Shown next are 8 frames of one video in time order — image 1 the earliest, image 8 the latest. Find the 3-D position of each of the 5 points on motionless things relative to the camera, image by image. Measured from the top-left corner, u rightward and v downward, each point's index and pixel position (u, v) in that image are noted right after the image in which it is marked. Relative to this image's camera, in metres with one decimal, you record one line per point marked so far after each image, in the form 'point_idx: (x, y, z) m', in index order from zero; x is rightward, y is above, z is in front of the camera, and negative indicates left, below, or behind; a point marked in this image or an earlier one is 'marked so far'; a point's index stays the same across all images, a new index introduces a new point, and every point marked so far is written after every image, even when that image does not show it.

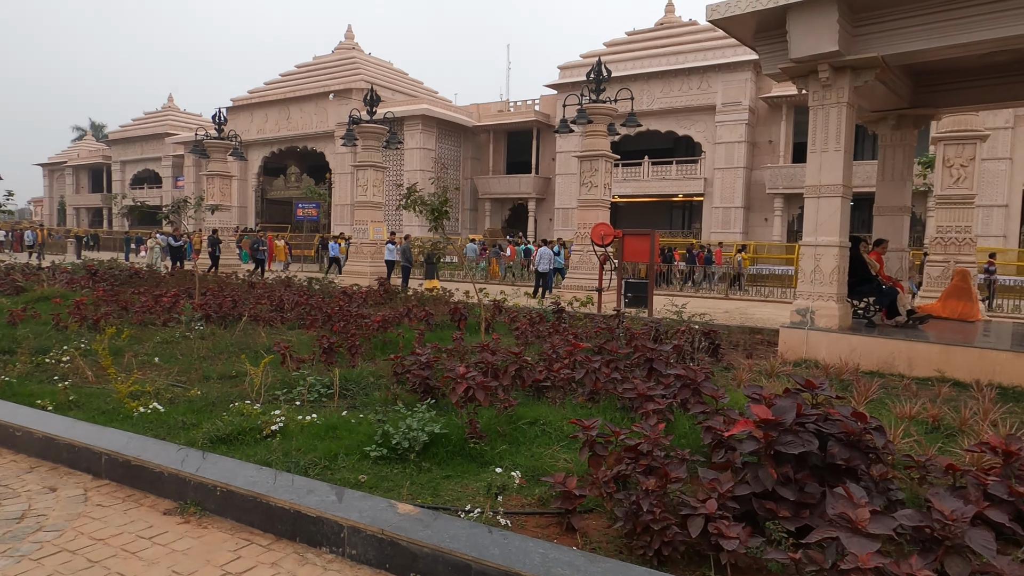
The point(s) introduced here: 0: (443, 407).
0: (-0.4, -0.7, +4.0) m
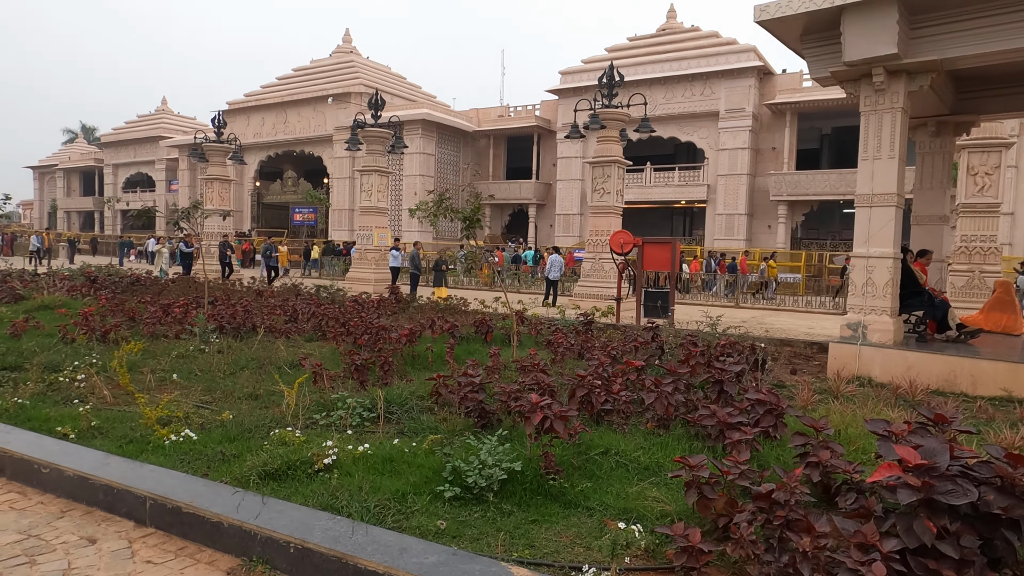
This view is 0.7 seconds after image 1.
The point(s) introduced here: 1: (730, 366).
0: (-0.1, -0.8, +3.7) m
1: (+1.3, -0.5, +4.1) m
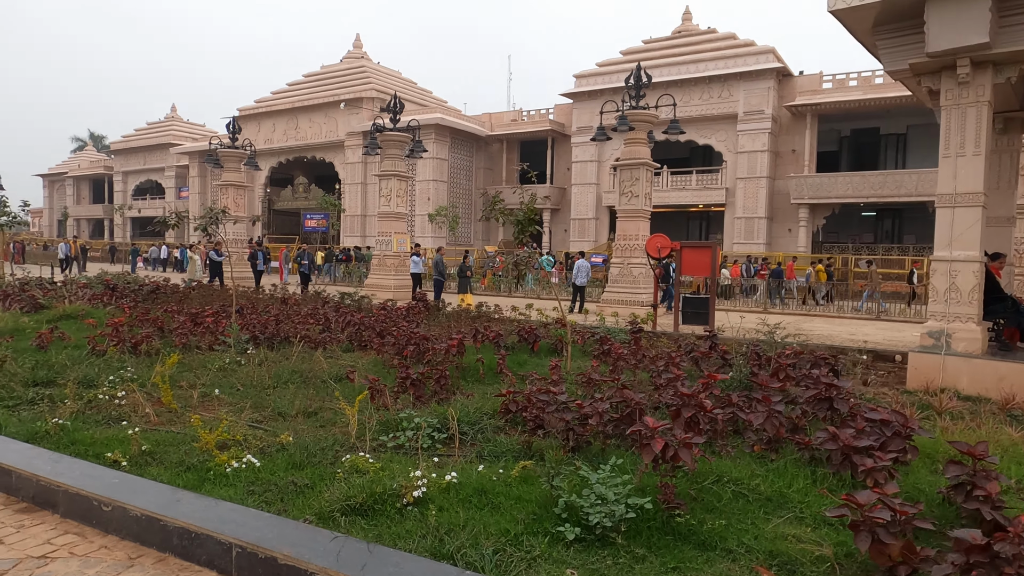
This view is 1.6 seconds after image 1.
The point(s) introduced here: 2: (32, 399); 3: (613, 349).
0: (+0.4, -0.9, +3.3) m
1: (+1.8, -0.5, +3.7) m
2: (-3.2, -0.7, +4.5) m
3: (+0.9, -0.6, +6.1) m
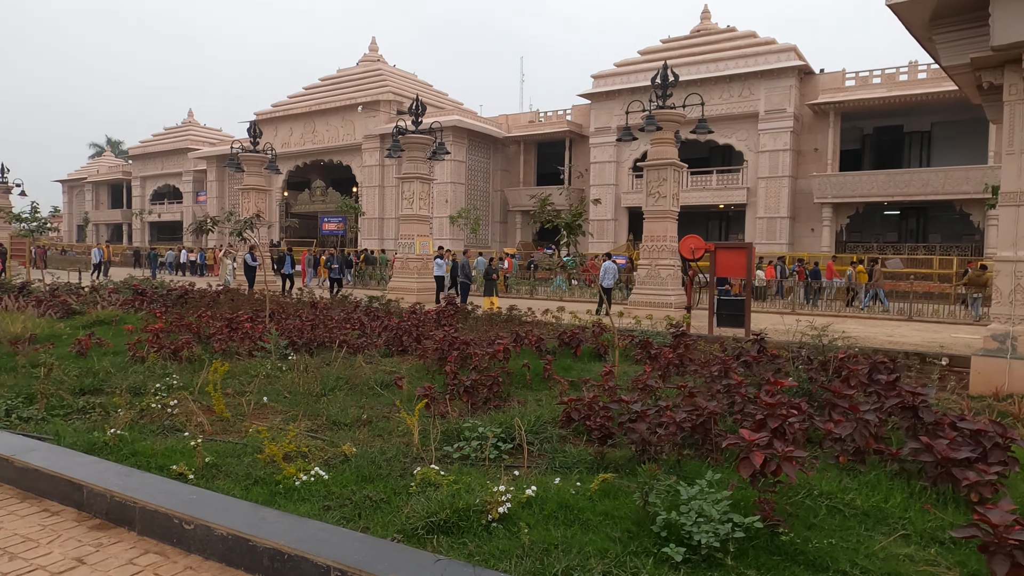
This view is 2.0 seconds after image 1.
0: (+0.8, -0.9, +3.2) m
1: (+2.2, -0.5, +3.6) m
2: (-2.8, -0.8, +4.4) m
3: (+1.3, -0.6, +6.0) m
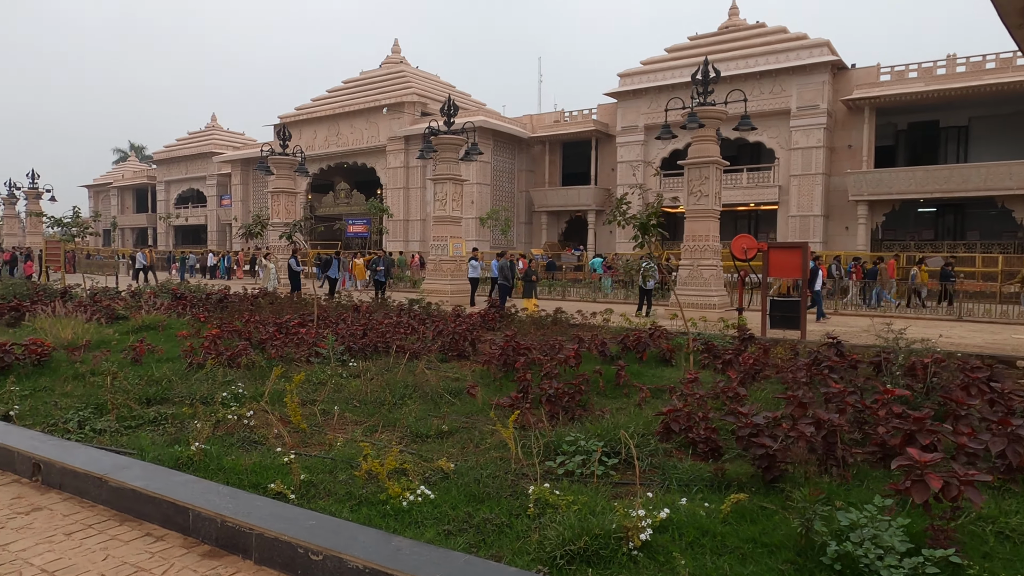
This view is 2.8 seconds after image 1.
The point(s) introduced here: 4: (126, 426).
0: (+1.3, -0.9, +3.0) m
1: (+2.7, -0.5, +3.3) m
2: (-2.2, -0.8, +4.2) m
3: (+1.9, -0.6, +5.7) m
4: (-2.4, -0.8, +4.1) m
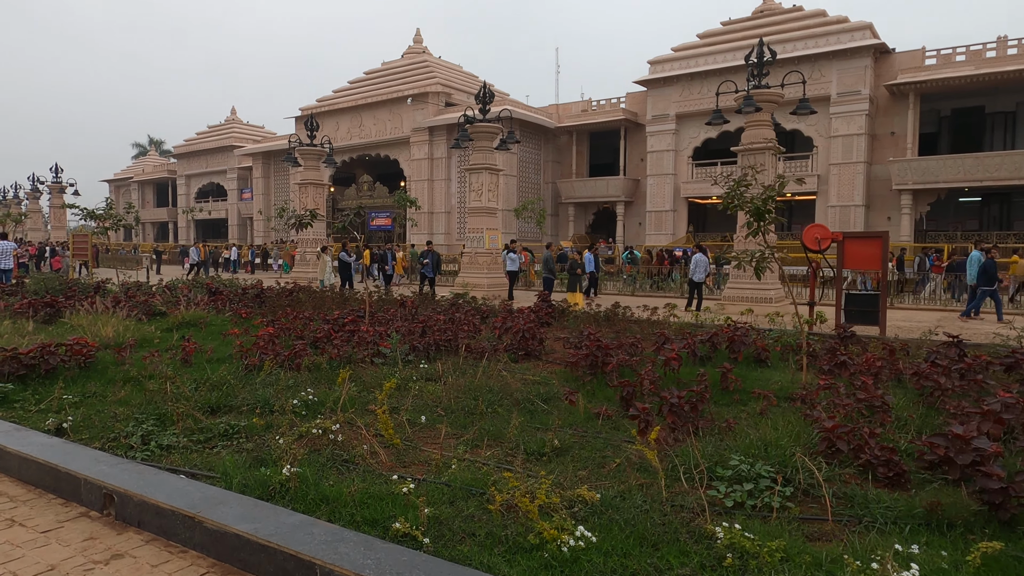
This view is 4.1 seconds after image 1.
0: (+1.9, -0.9, +2.4) m
1: (+3.4, -0.5, +2.7) m
2: (-1.6, -0.8, +3.7) m
3: (+2.6, -0.6, +5.1) m
4: (-1.7, -0.8, +3.6) m
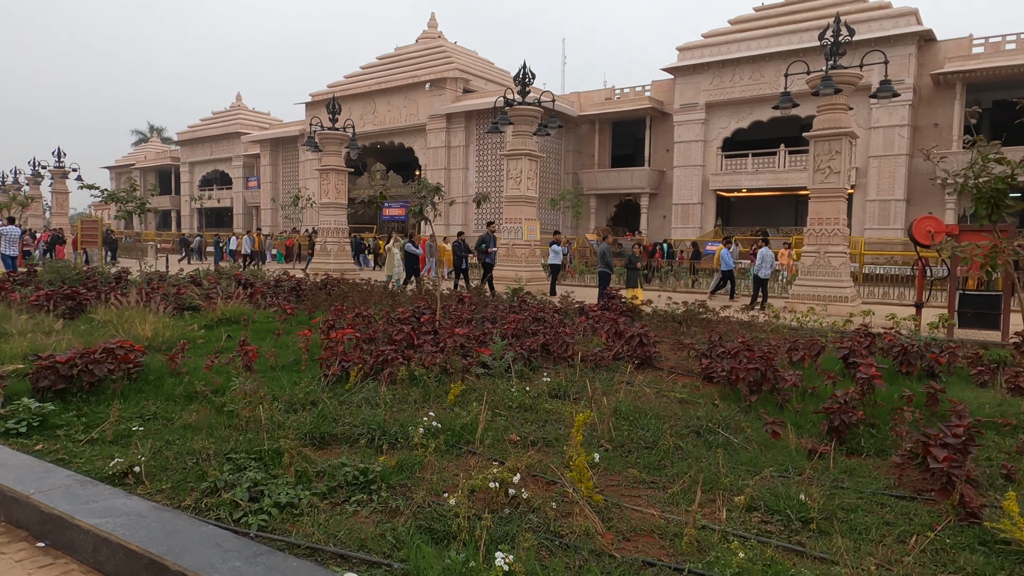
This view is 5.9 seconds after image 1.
0: (+2.9, -0.9, +1.4) m
1: (+4.3, -0.6, +1.7) m
2: (-0.6, -0.8, +2.7) m
3: (+3.6, -0.6, +4.1) m
4: (-0.8, -0.8, +2.6) m
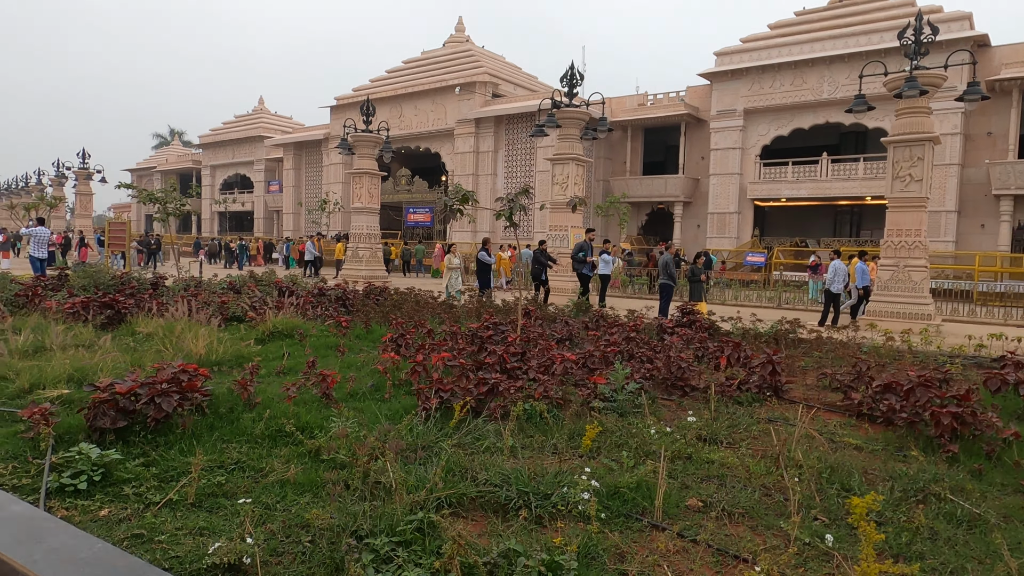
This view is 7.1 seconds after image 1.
0: (+3.6, -1.0, +0.6) m
1: (+5.0, -0.7, +0.9) m
2: (+0.1, -0.9, +2.0) m
3: (+4.3, -0.7, +3.3) m
4: (0.0, -0.9, +1.9) m
